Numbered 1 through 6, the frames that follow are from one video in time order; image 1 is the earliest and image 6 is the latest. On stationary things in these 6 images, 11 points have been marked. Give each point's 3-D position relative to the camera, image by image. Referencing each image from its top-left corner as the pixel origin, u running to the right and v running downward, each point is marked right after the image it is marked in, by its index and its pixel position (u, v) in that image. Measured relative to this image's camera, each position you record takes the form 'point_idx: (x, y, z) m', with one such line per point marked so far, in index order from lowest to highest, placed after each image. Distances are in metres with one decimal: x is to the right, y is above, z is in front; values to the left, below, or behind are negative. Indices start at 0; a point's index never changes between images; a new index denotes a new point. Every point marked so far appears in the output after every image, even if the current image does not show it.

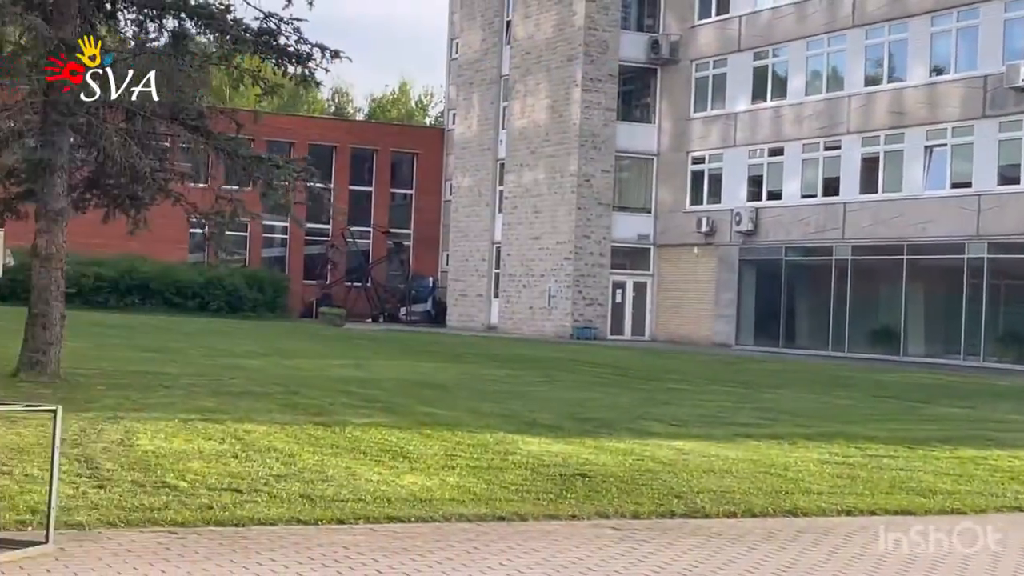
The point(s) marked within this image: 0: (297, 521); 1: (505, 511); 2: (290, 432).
0: (-1.2, -1.4, +9.2) m
1: (0.0, -1.4, +10.2) m
2: (-1.8, -1.2, +12.7) m
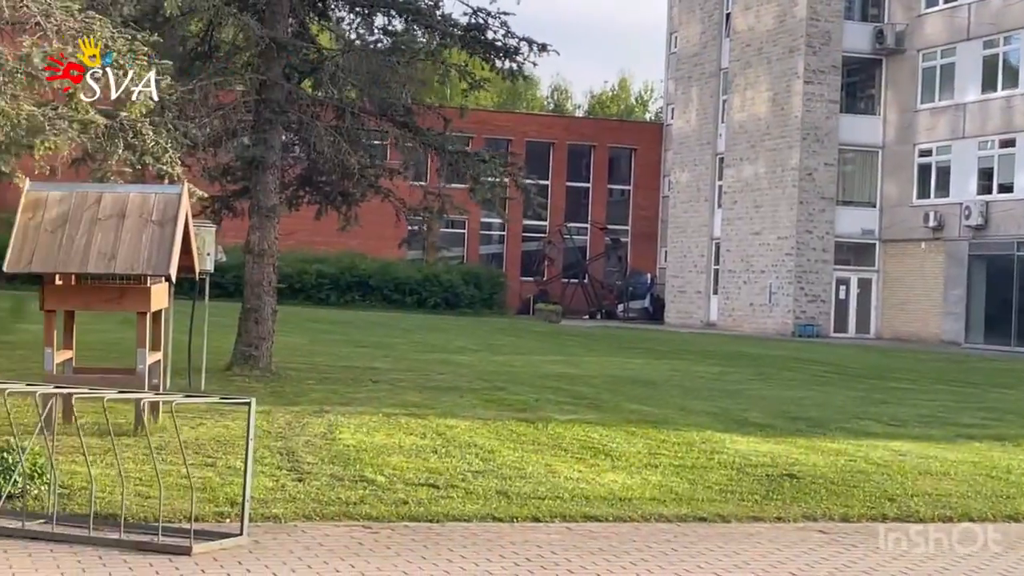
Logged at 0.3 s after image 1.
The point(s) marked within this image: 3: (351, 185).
0: (-0.1, -1.3, +9.1) m
1: (+1.2, -1.4, +9.9) m
2: (-0.2, -1.1, +12.6) m
3: (-1.8, +1.1, +17.4) m
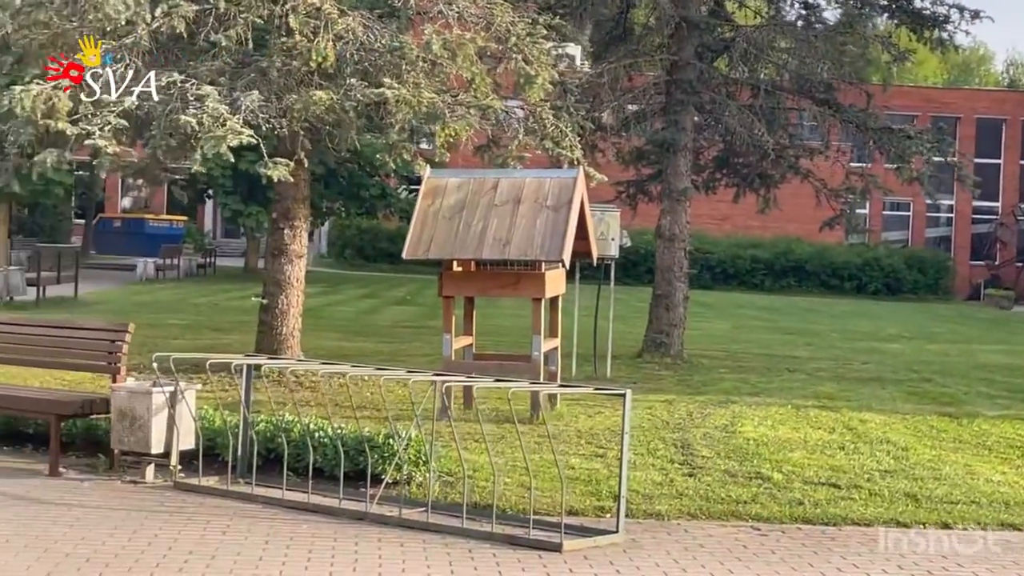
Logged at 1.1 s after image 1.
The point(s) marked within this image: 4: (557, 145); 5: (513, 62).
0: (+2.0, -1.2, +8.3) m
1: (+3.5, -1.3, +8.8) m
2: (+3.0, -1.0, +11.8) m
3: (+2.7, +1.3, +16.8) m
4: (+0.3, +1.1, +12.0) m
5: (0.0, +1.7, +11.6) m
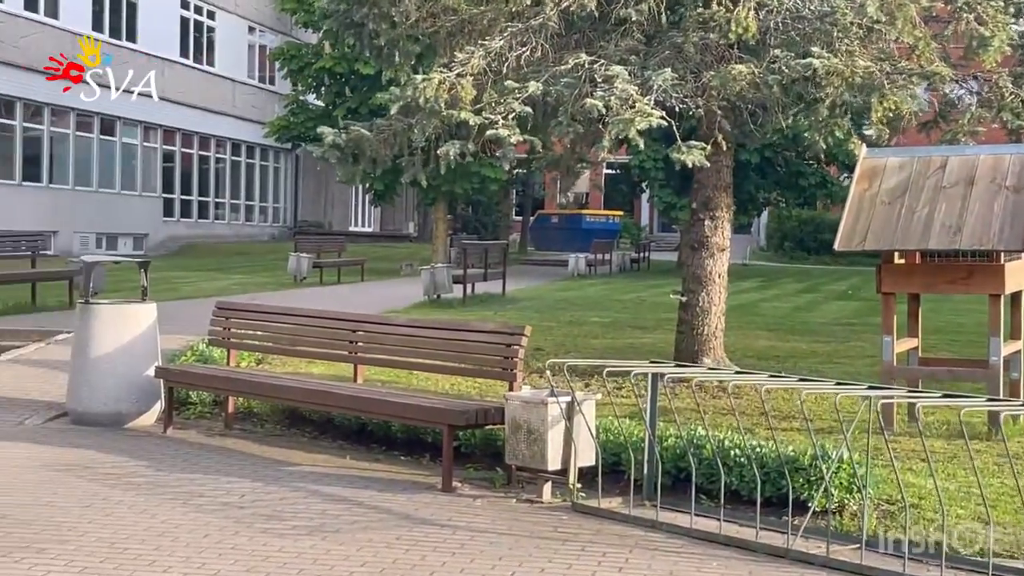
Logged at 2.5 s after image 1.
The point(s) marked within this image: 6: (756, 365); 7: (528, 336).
0: (+3.9, -1.2, +6.4) m
1: (+5.5, -1.3, +6.4) m
2: (+5.8, -0.9, +9.5) m
3: (+6.9, +1.4, +14.4) m
4: (+3.3, +1.1, +10.4) m
5: (+2.9, +1.7, +10.1) m
6: (+2.0, -0.6, +12.9) m
7: (+0.1, -0.2, +7.9) m
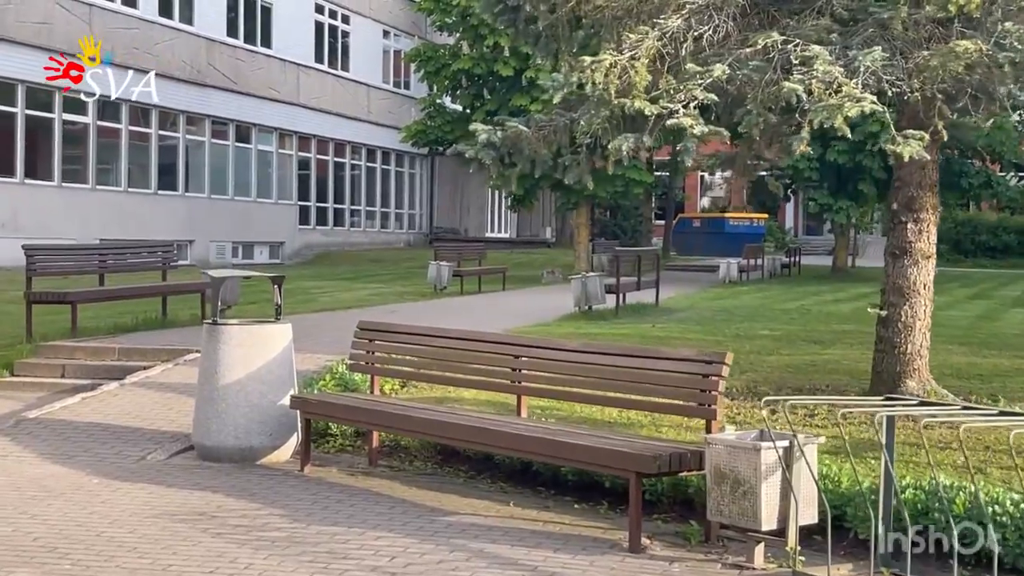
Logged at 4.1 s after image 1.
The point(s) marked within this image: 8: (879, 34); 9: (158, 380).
0: (+4.6, -1.3, +4.8) m
1: (+6.2, -1.3, +4.7) m
2: (+6.7, -1.0, +7.7) m
3: (+8.3, +1.3, +12.5) m
4: (+4.3, +1.1, +8.8) m
5: (+3.9, +1.6, +8.6) m
6: (+3.2, -0.7, +11.4) m
7: (+0.9, -0.3, +6.6) m
8: (+2.1, +1.4, +8.9) m
9: (-2.5, -0.7, +11.2) m
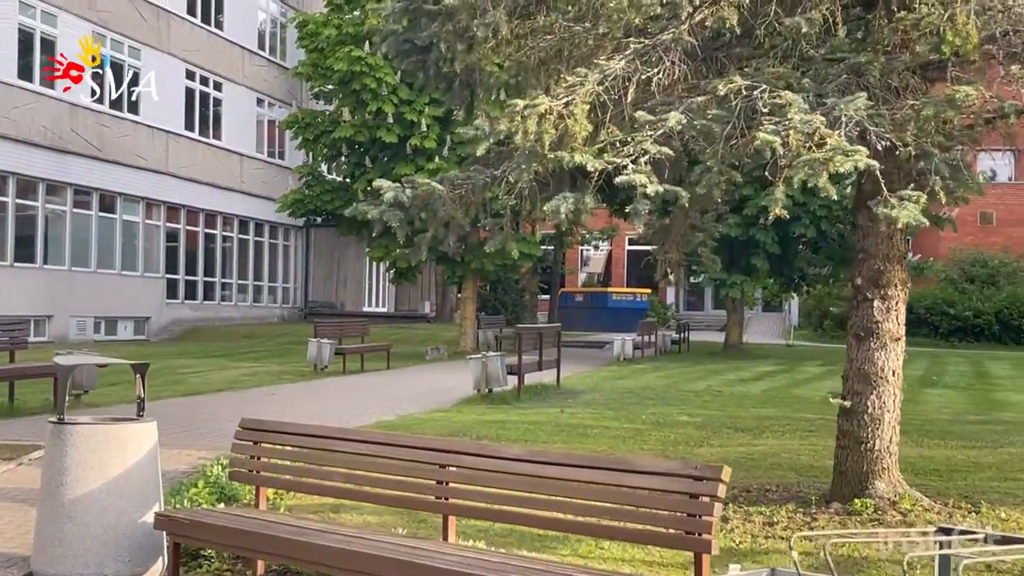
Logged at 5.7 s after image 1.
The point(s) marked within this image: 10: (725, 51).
0: (+4.6, -1.5, +3.6) m
1: (+6.1, -1.5, +3.6) m
2: (+6.4, -1.4, +6.7) m
3: (+7.6, +0.7, +11.7) m
4: (+3.9, +0.6, +7.7) m
5: (+3.5, +1.2, +7.5) m
6: (+2.6, -1.3, +10.1) m
7: (+0.7, -0.6, +5.1) m
8: (+1.7, +1.0, +7.7) m
9: (-3.1, -1.2, +9.5) m
10: (+1.1, +1.3, +8.3) m
